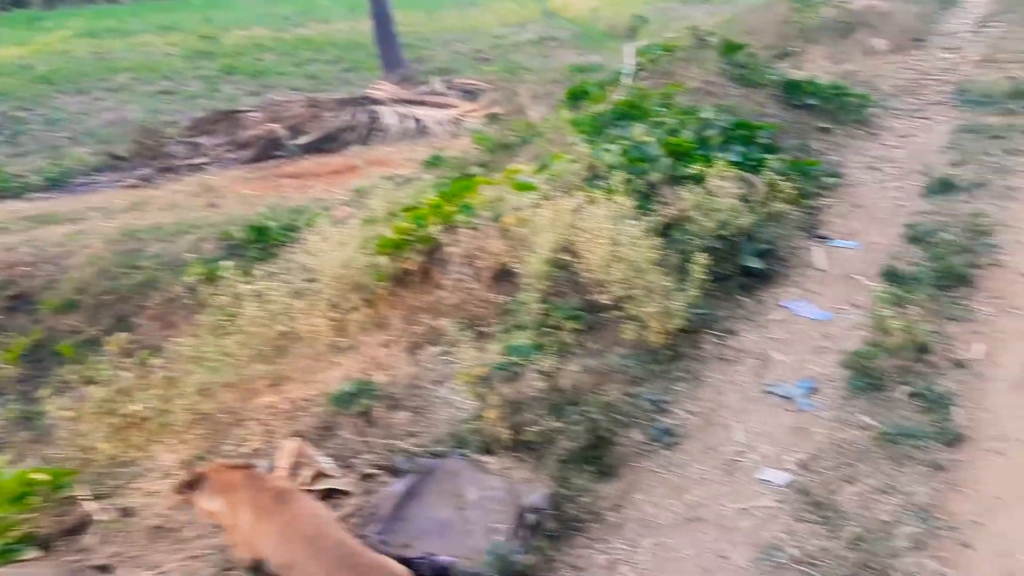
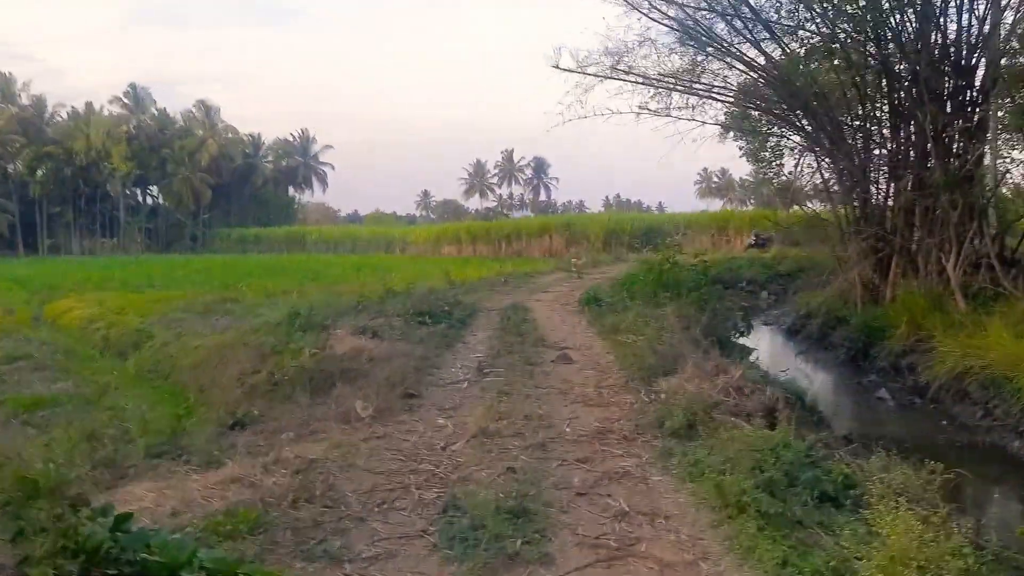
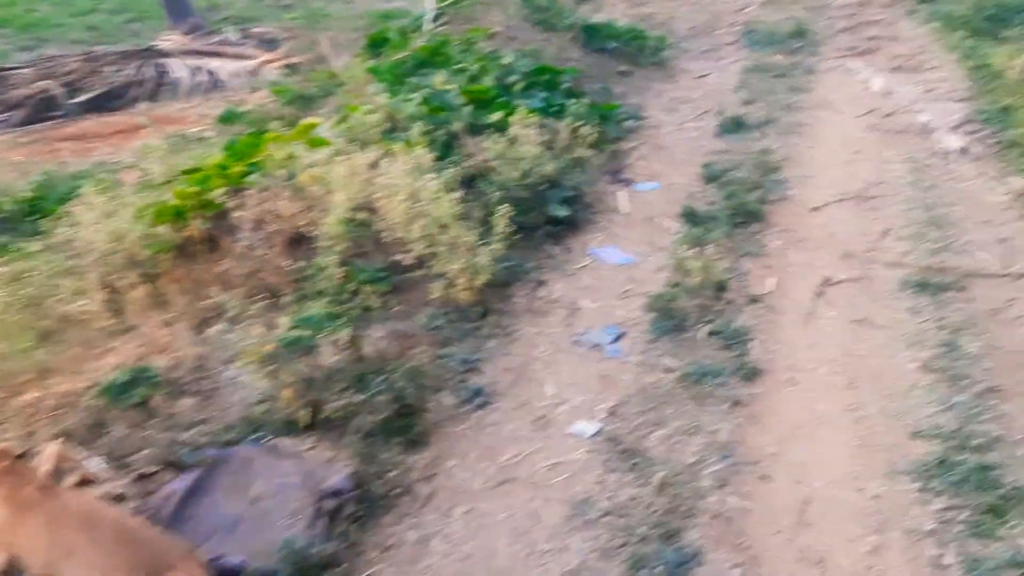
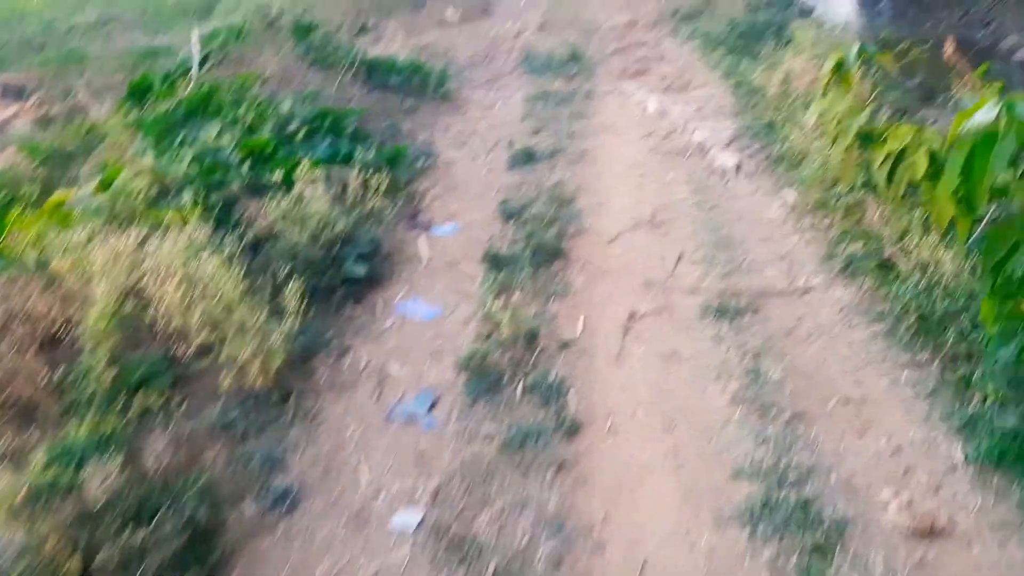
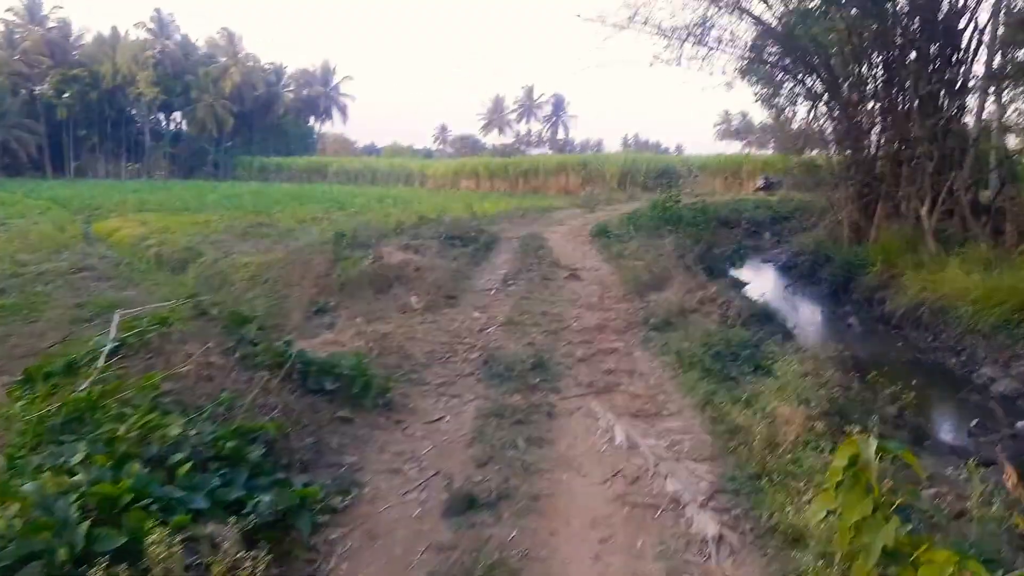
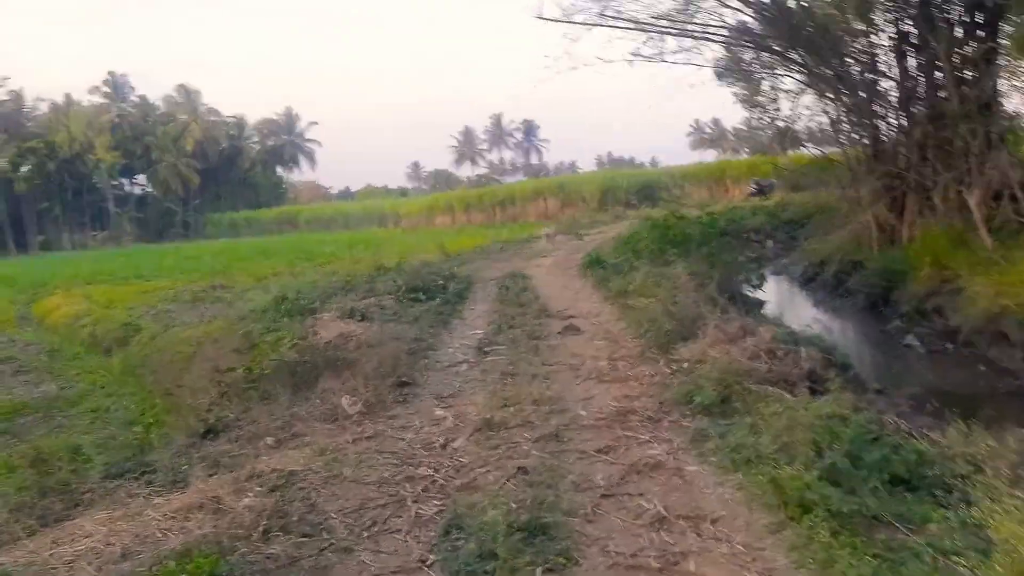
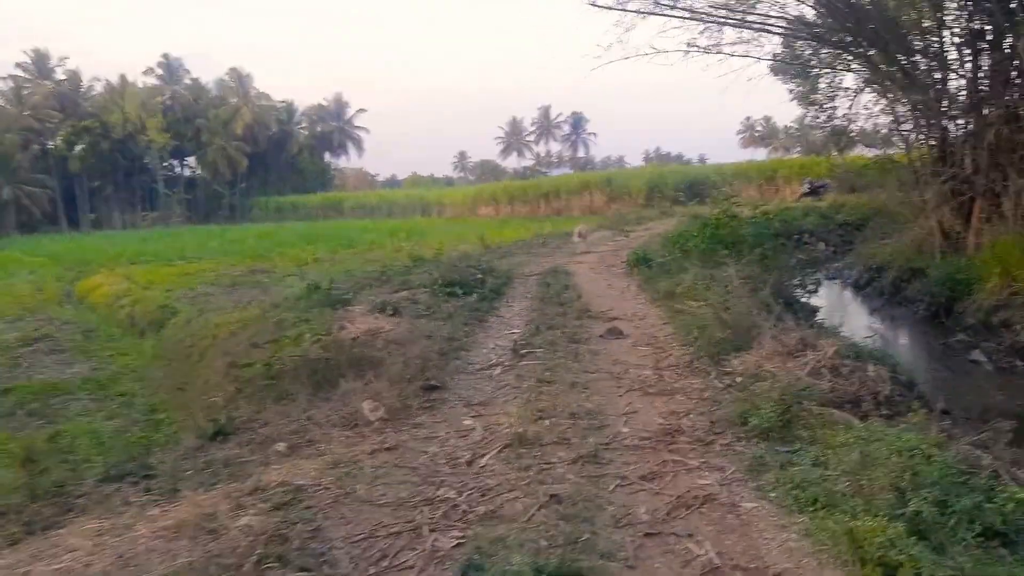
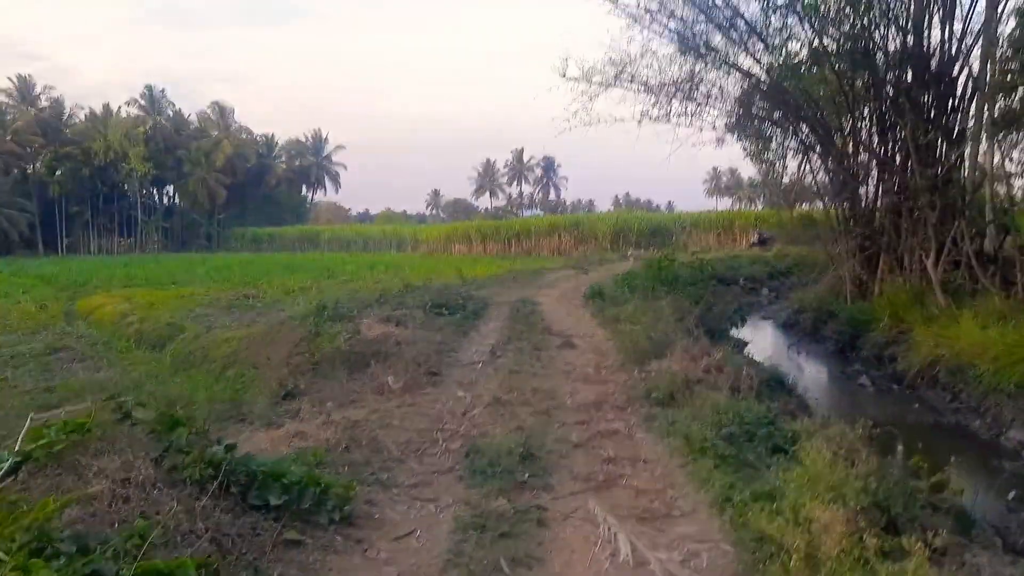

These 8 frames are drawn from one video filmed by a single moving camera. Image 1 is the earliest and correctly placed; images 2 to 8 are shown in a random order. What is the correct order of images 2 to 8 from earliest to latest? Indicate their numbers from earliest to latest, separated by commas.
3, 4, 5, 8, 2, 6, 7
